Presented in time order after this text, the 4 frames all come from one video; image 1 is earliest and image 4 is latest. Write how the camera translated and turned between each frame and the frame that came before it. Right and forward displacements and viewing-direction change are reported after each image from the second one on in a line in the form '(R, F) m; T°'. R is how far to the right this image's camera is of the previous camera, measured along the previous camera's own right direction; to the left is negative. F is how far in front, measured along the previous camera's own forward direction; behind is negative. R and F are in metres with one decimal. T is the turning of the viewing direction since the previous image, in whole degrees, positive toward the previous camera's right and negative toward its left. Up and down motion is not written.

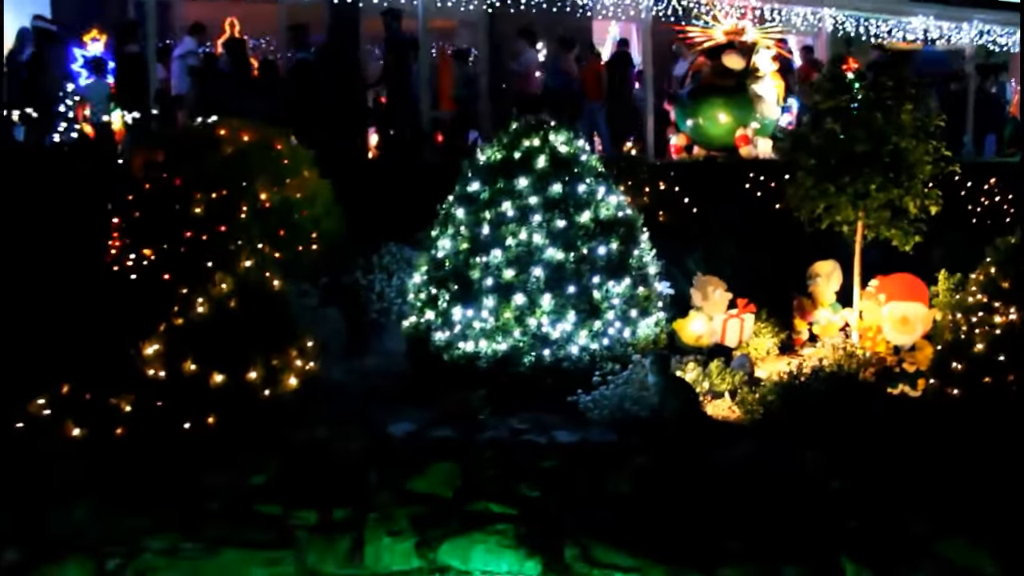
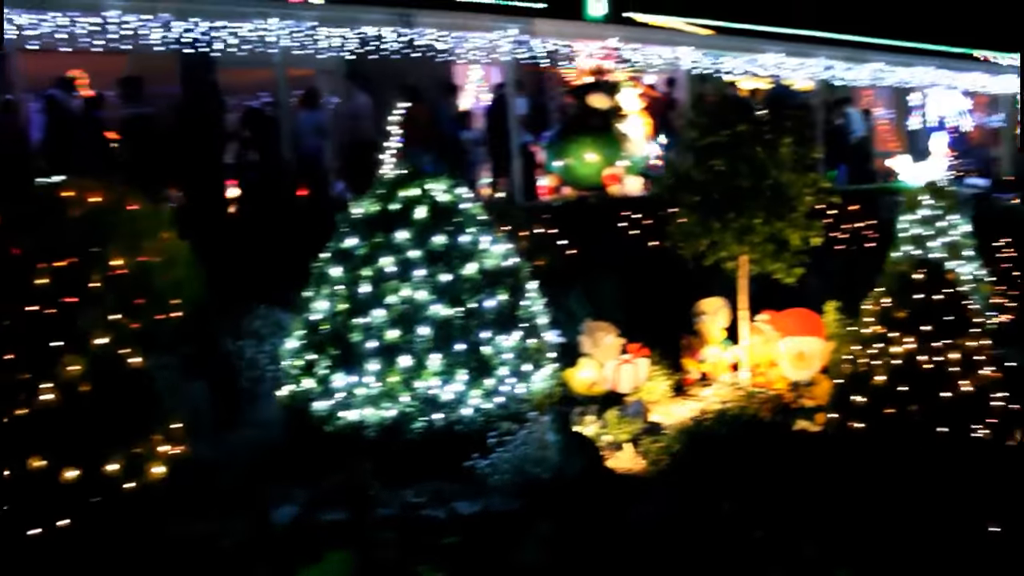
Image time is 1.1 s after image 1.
(-0.1, +0.4) m; +7°
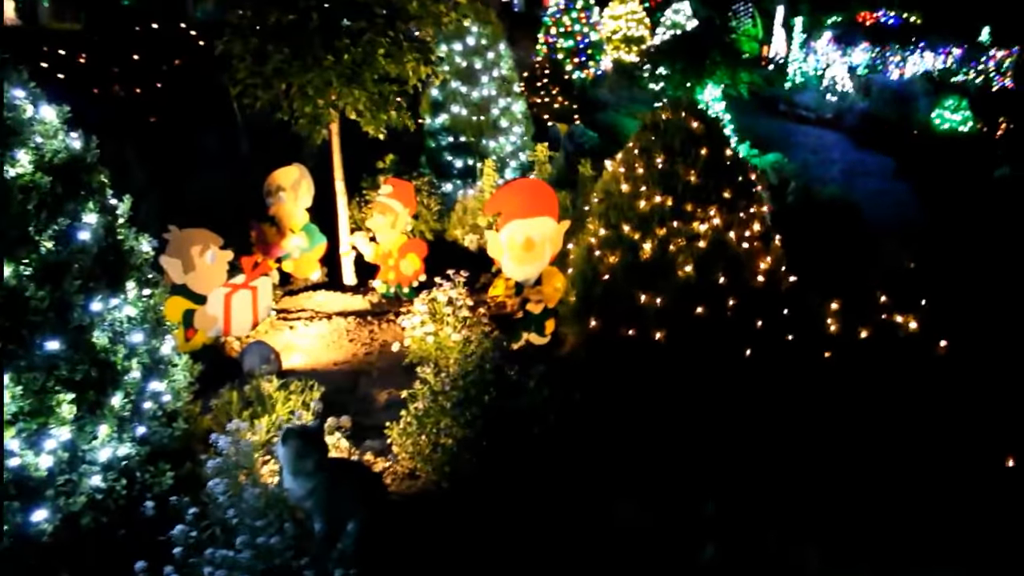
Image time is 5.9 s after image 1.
(-1.0, +3.3) m; +37°
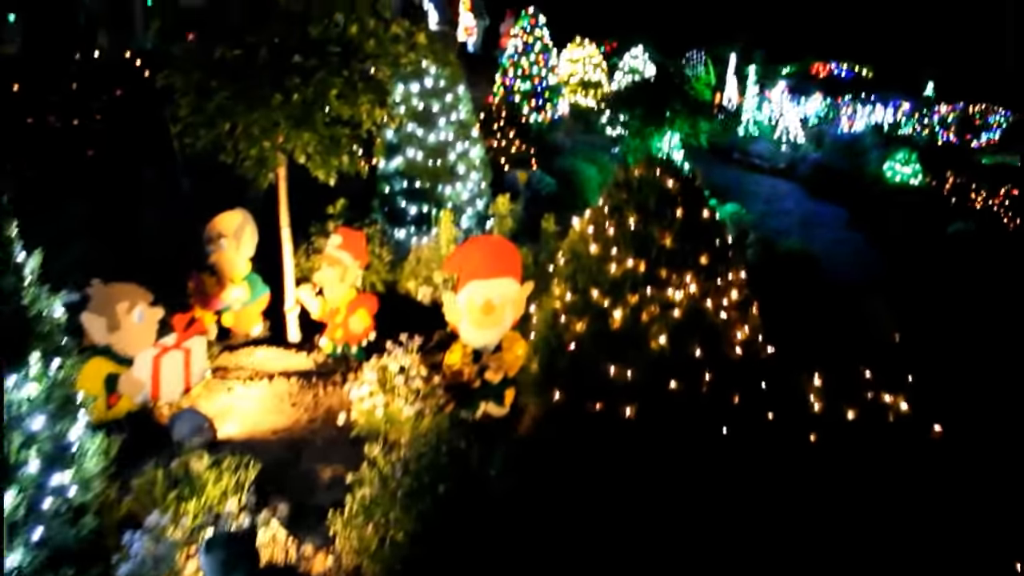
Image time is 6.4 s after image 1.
(0.0, +0.4) m; +3°
